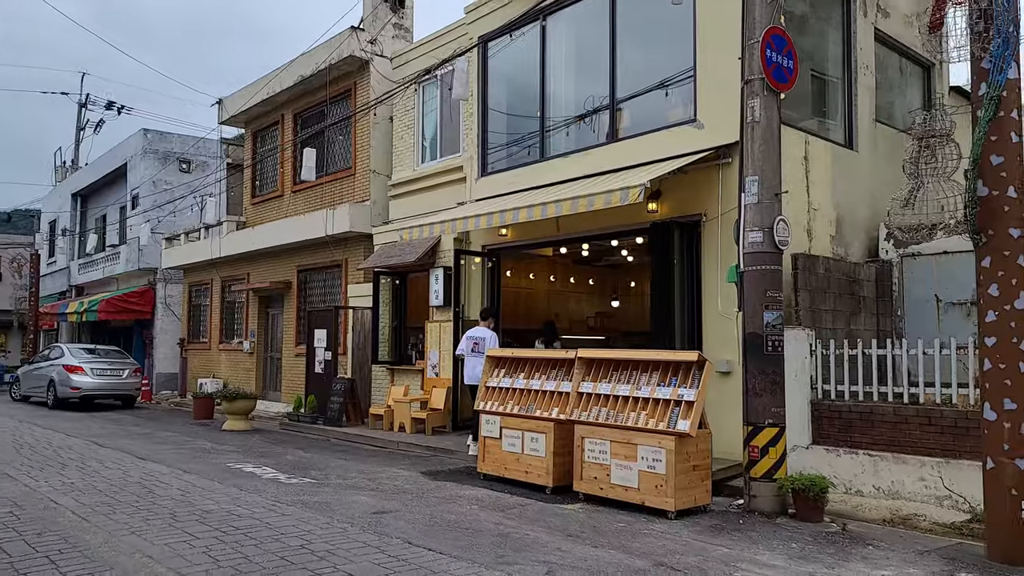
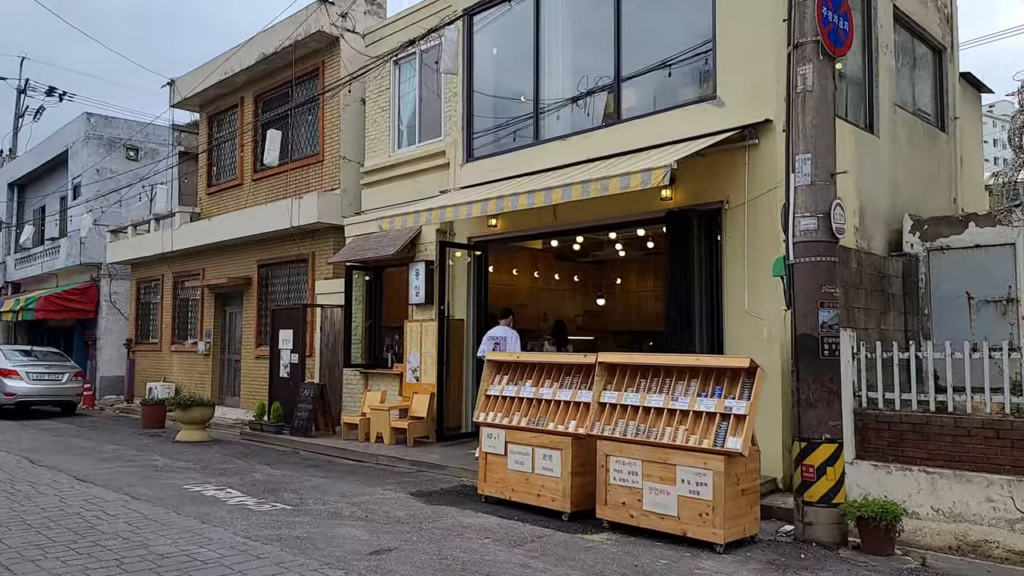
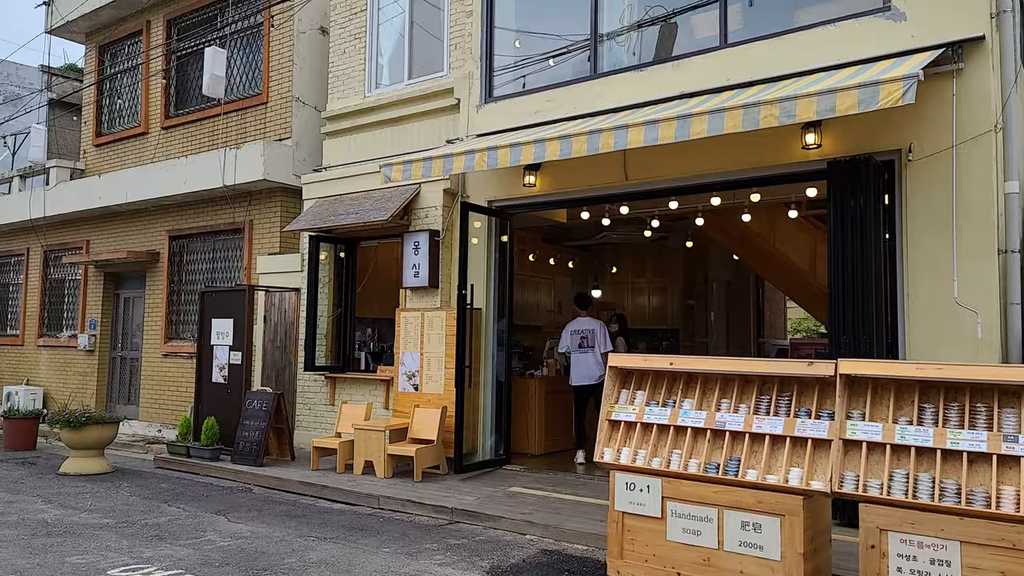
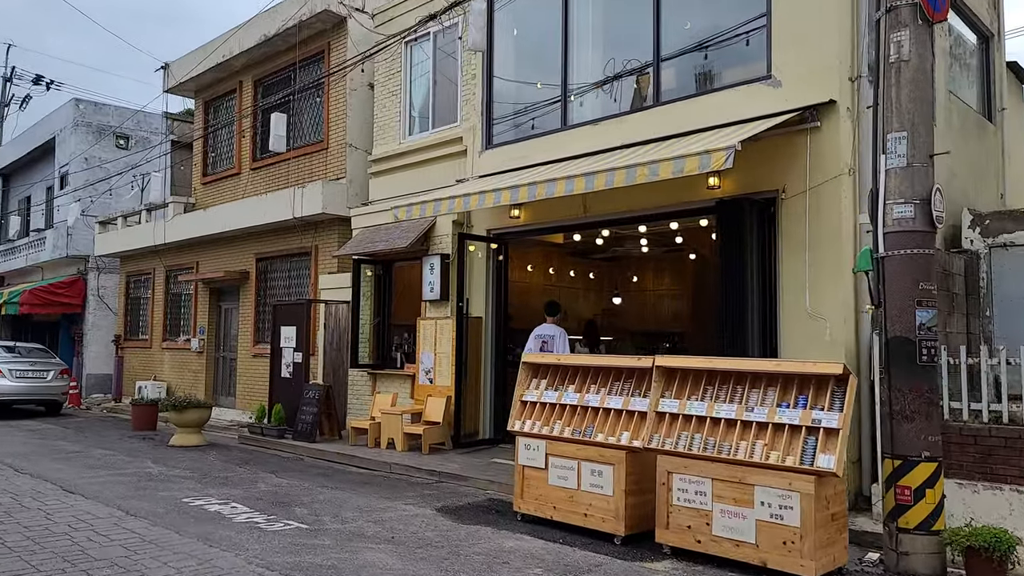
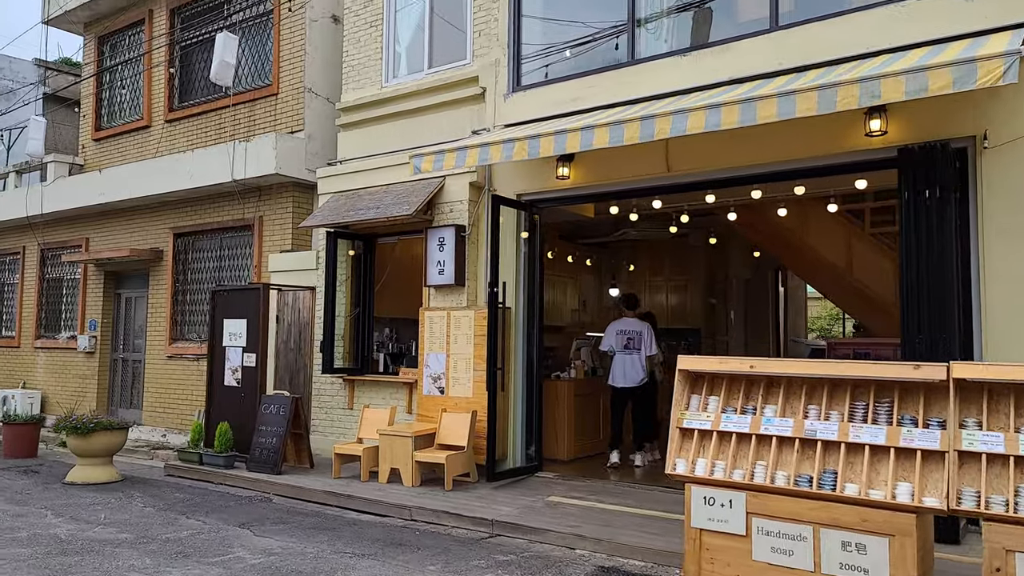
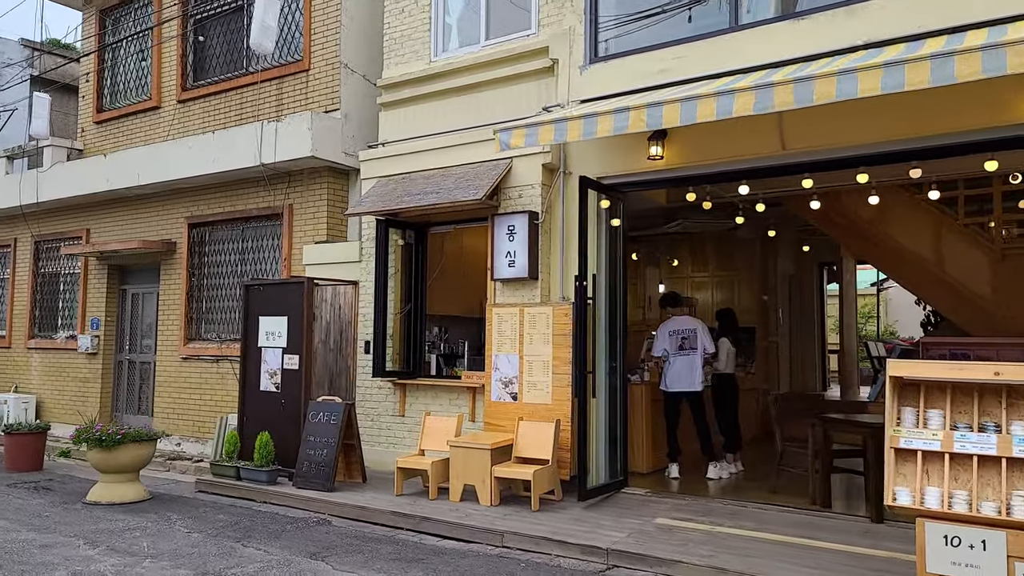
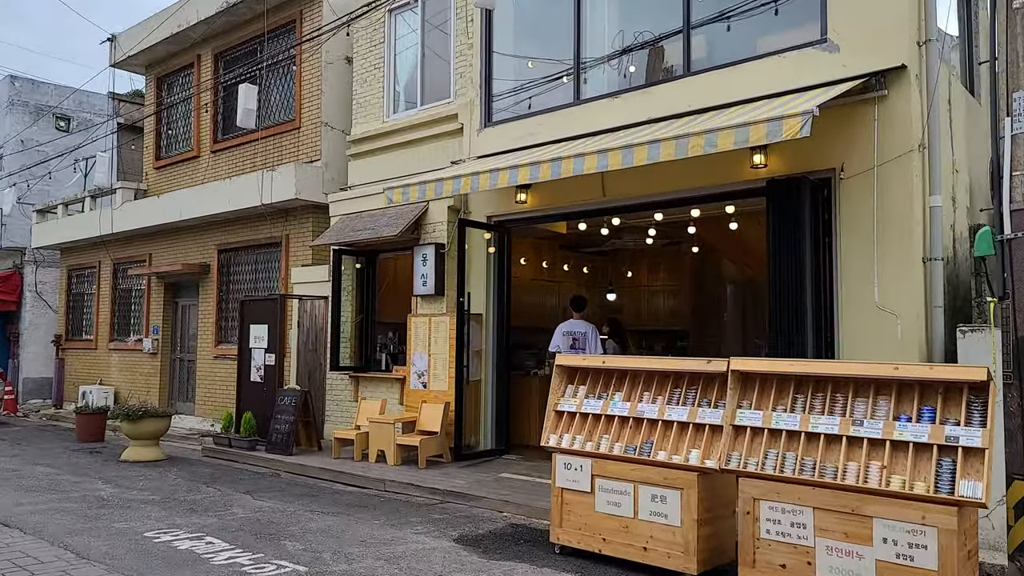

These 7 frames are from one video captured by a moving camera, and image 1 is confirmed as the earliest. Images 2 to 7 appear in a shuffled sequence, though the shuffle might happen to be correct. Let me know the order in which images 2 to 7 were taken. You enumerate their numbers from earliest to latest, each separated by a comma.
2, 4, 7, 3, 5, 6
